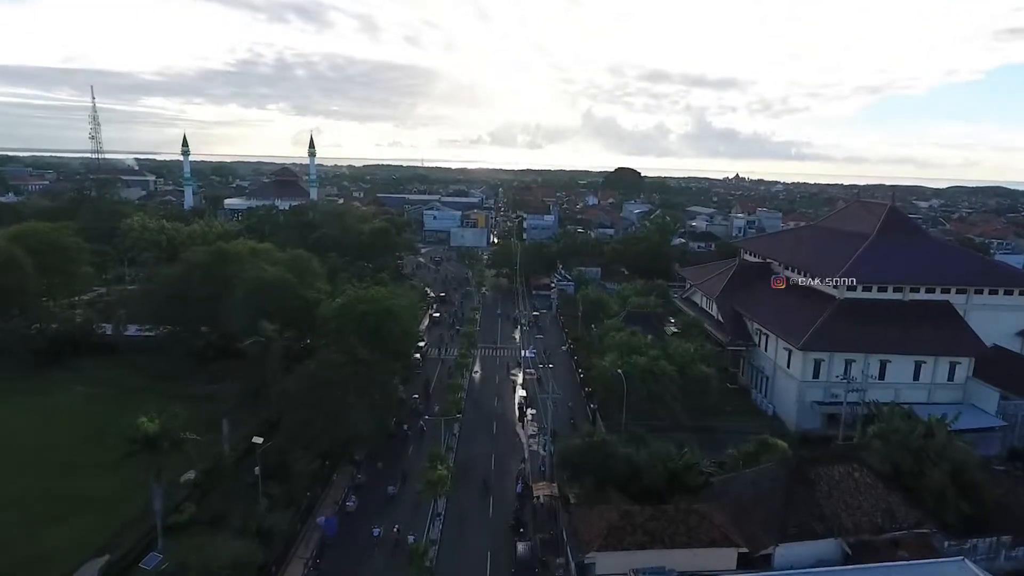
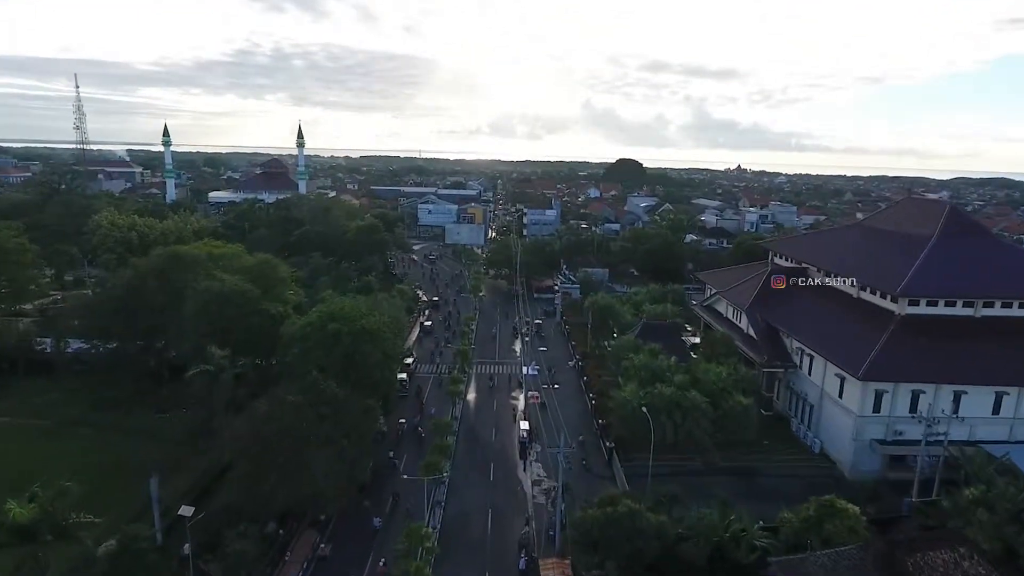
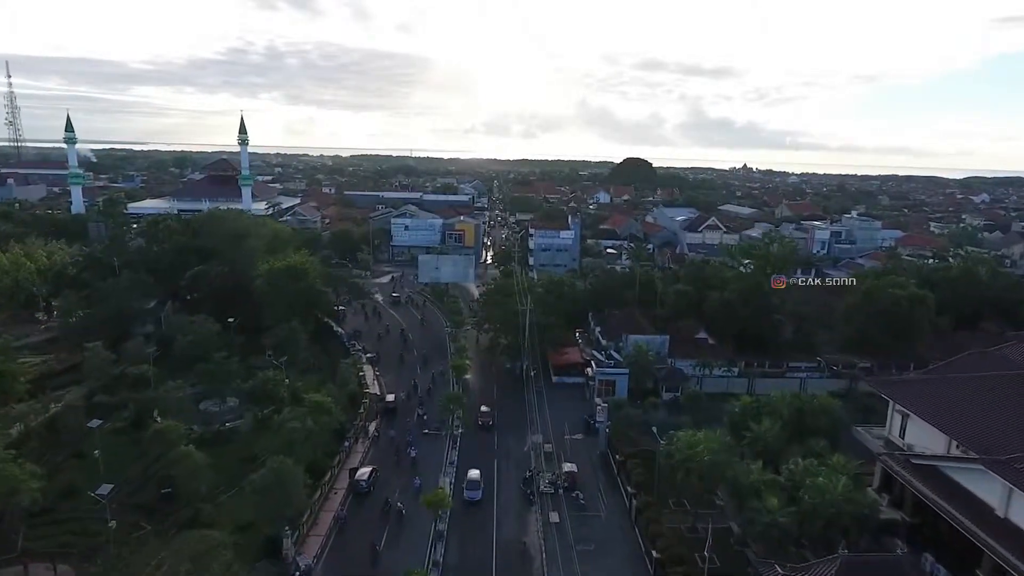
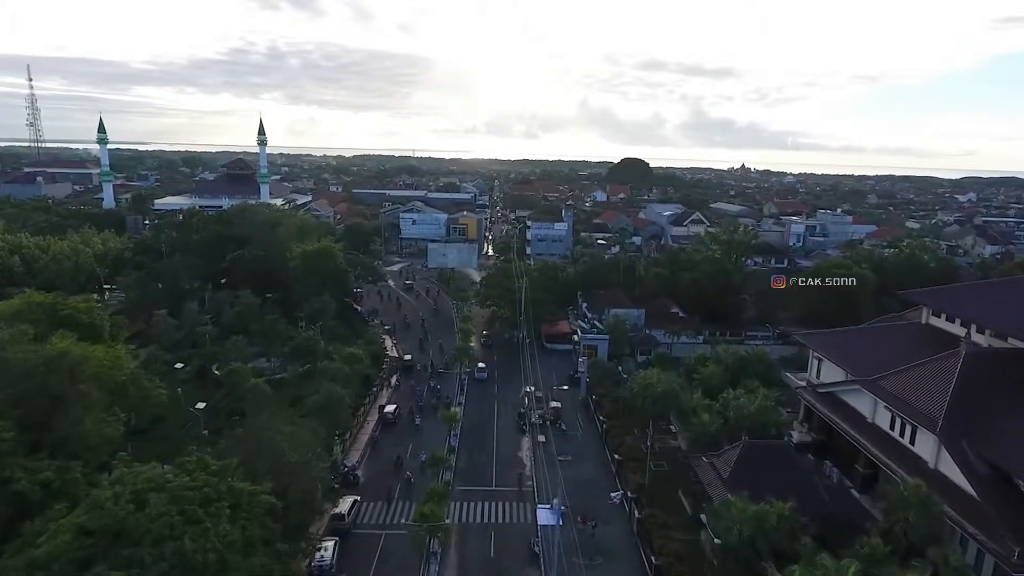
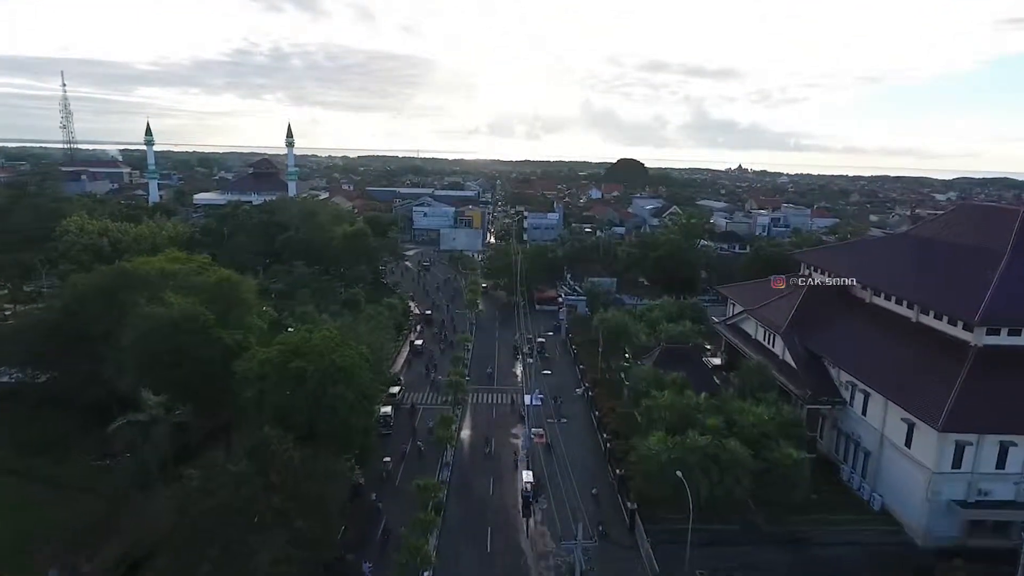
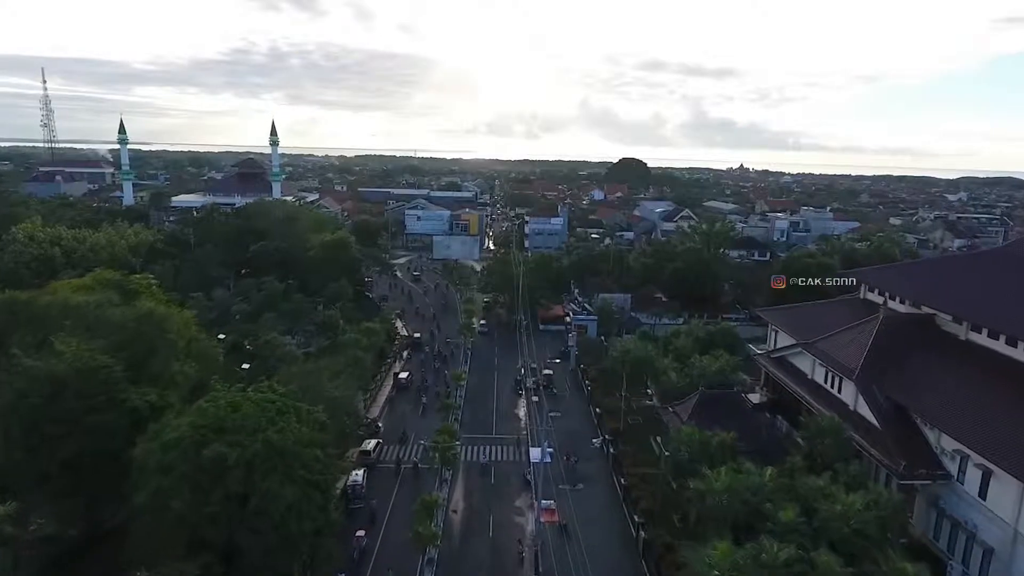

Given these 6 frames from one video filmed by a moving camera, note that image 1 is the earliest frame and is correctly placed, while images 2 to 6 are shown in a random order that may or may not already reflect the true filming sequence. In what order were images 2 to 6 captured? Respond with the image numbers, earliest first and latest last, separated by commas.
2, 5, 6, 4, 3
